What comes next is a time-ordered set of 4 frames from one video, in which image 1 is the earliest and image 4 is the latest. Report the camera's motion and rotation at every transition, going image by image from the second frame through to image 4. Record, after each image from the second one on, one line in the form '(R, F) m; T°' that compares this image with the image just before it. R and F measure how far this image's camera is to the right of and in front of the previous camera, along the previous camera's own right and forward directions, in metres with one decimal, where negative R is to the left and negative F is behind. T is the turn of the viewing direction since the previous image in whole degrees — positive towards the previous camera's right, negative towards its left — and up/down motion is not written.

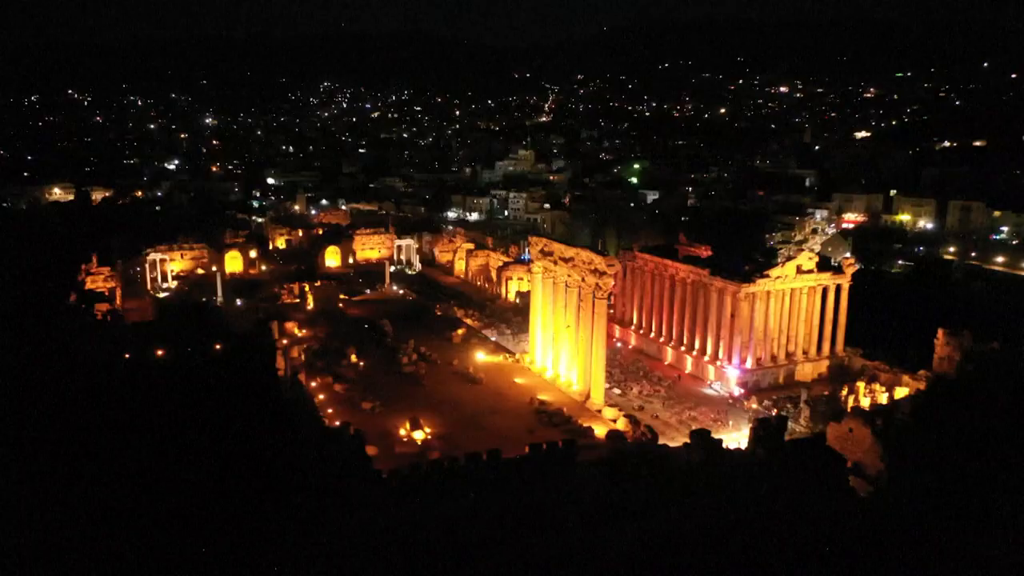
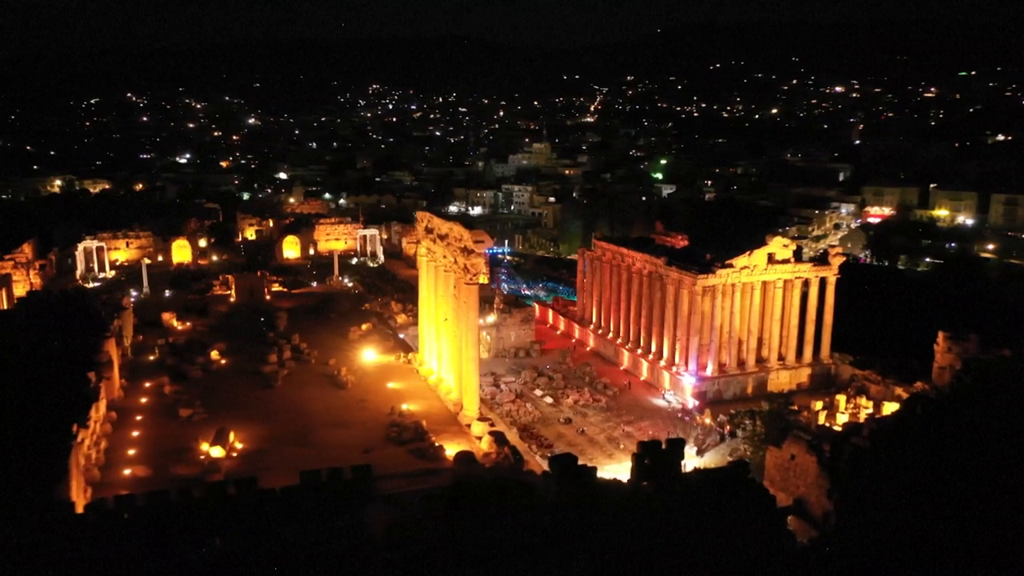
(+3.8, +4.0) m; -4°
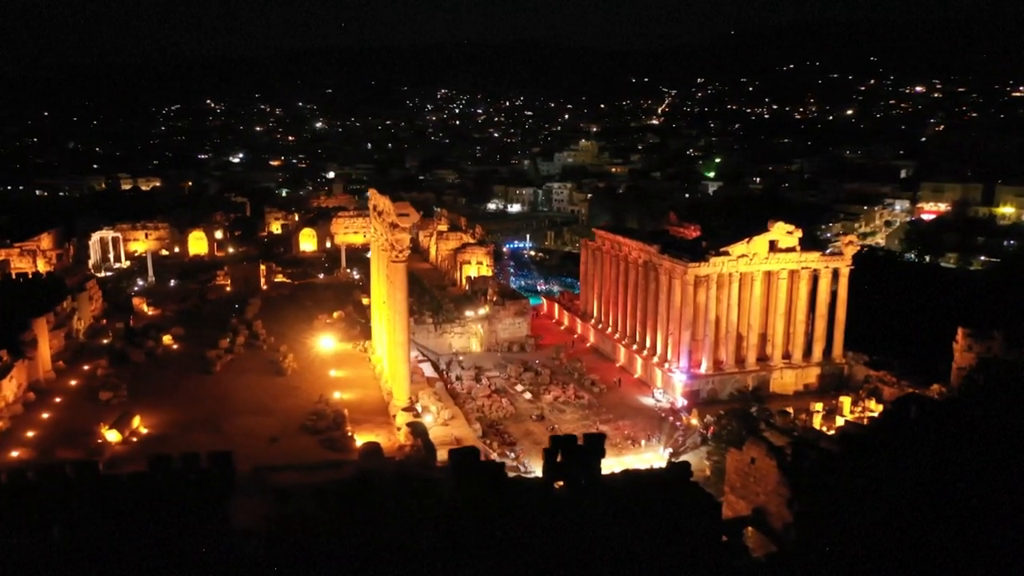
(+2.4, +1.4) m; -5°
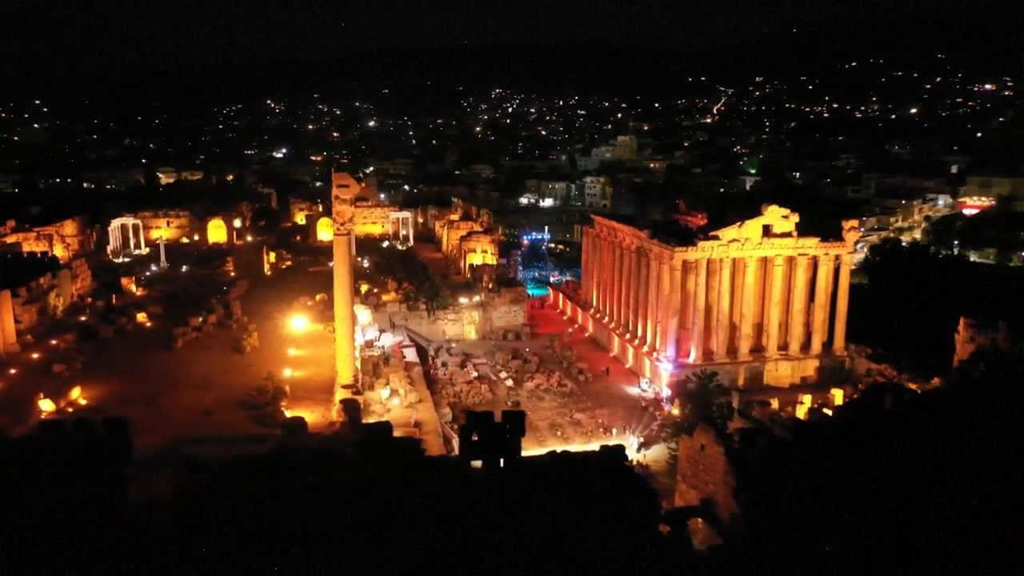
(+1.8, +0.6) m; -4°
